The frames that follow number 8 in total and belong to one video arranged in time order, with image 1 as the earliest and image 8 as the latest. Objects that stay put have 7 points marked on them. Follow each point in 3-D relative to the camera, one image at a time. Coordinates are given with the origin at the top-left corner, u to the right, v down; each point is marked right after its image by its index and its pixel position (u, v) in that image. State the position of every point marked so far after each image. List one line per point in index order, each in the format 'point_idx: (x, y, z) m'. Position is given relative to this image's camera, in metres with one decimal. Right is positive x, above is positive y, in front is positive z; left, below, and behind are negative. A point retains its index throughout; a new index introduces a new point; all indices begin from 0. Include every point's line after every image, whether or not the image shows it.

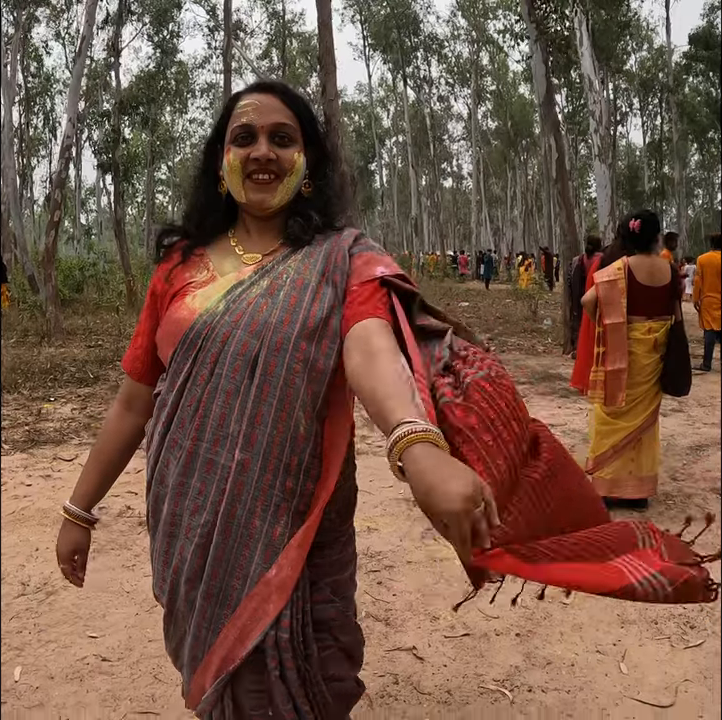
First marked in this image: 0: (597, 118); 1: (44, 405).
0: (+5.5, +5.6, +15.9) m
1: (-2.8, -0.4, +6.1) m
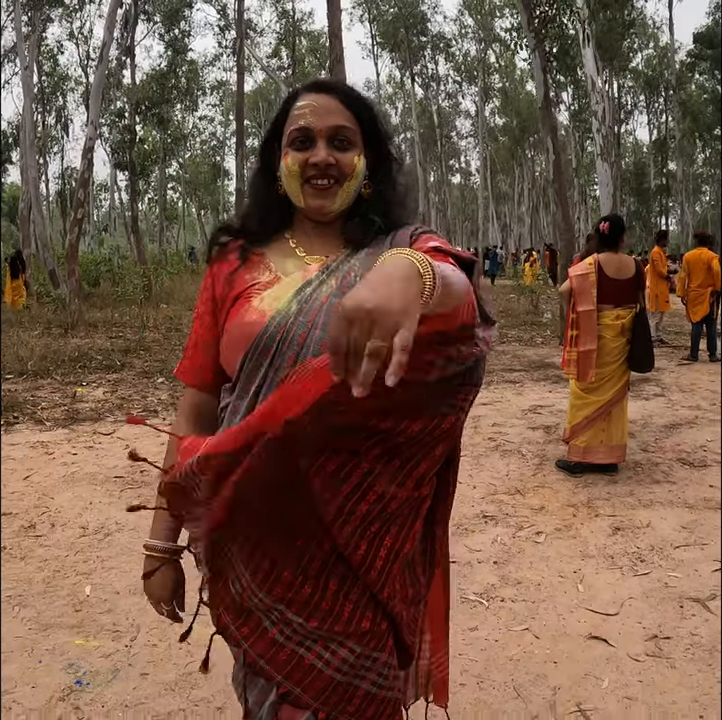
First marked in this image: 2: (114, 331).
0: (+5.7, +5.8, +16.3) m
1: (-2.7, -0.3, +6.6) m
2: (-3.8, +0.4, +10.7) m
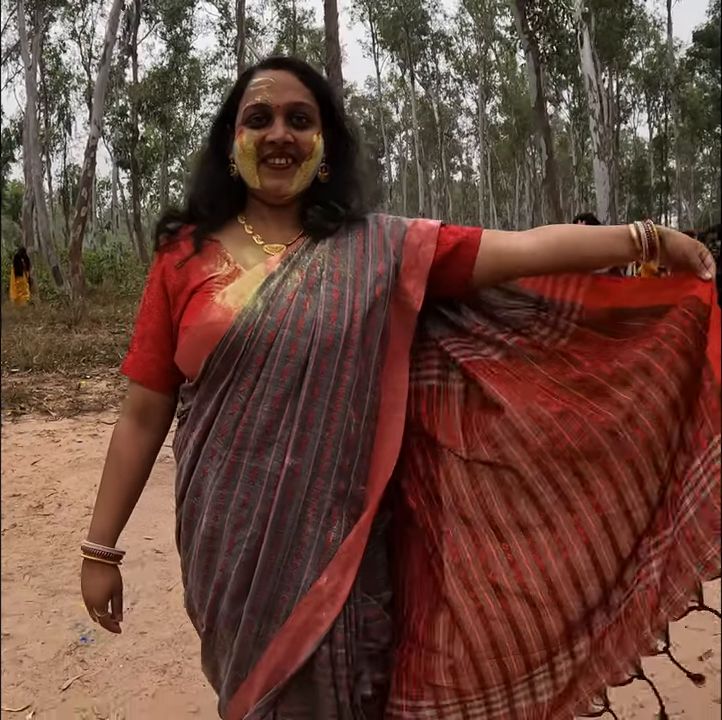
0: (+5.7, +5.9, +16.5) m
1: (-2.8, -0.2, +6.9) m
2: (-3.9, +0.5, +10.9) m
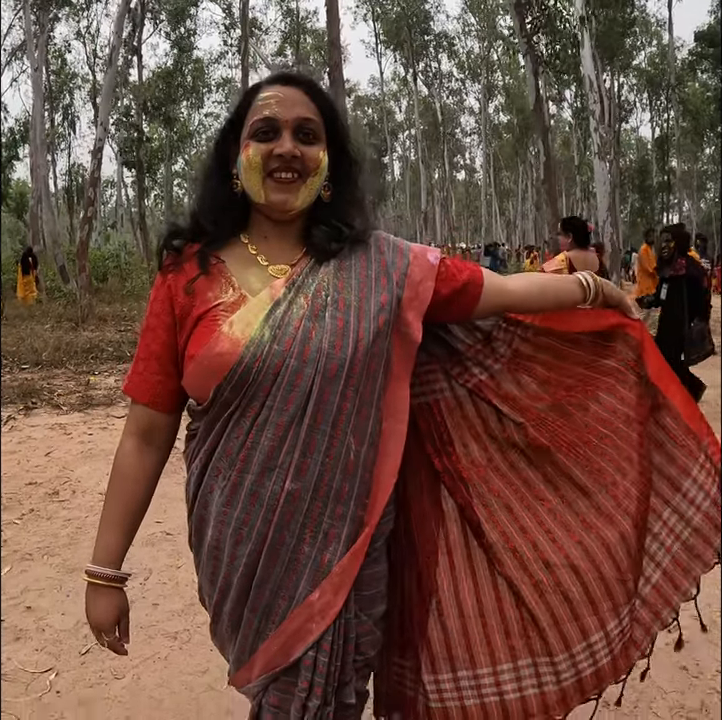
0: (+5.7, +5.9, +16.7) m
1: (-2.8, -0.2, +7.1) m
2: (-3.8, +0.6, +11.1) m
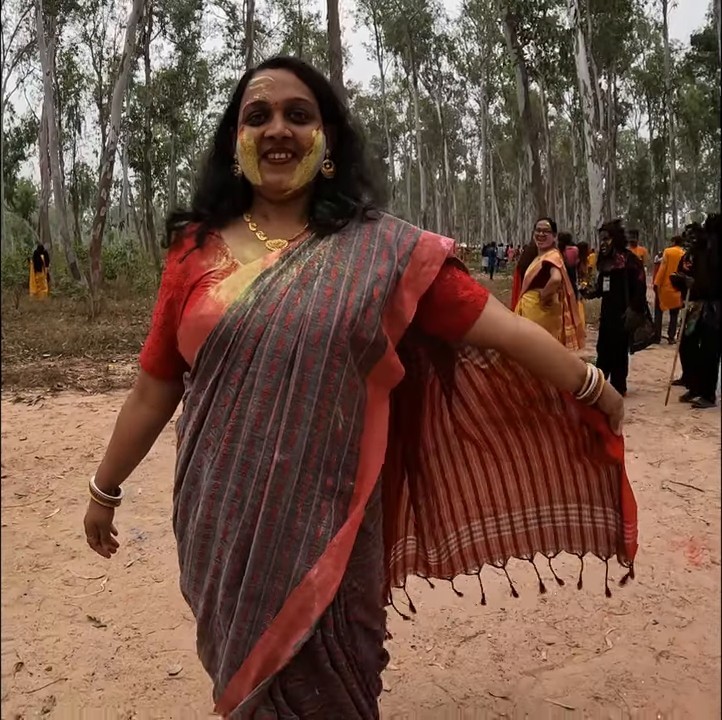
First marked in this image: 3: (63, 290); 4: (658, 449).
0: (+5.7, +6.0, +17.2) m
1: (-2.8, -0.1, +7.7) m
2: (-3.9, +0.7, +11.7) m
3: (-6.5, +1.6, +15.1) m
4: (+2.0, -0.6, +4.8) m
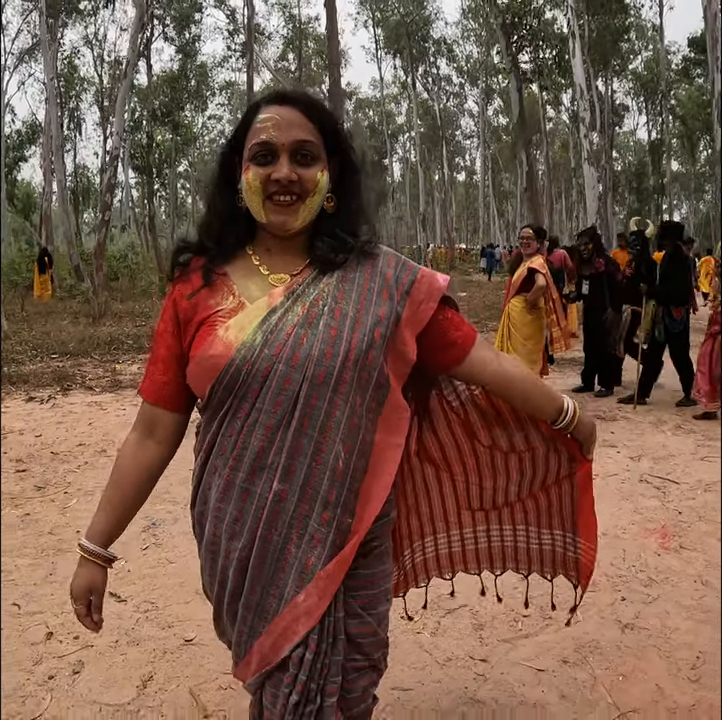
0: (+5.7, +6.0, +17.5) m
1: (-2.8, -0.1, +7.9) m
2: (-3.9, +0.7, +12.0) m
3: (-6.5, +1.5, +15.3) m
4: (+2.0, -0.6, +5.0) m
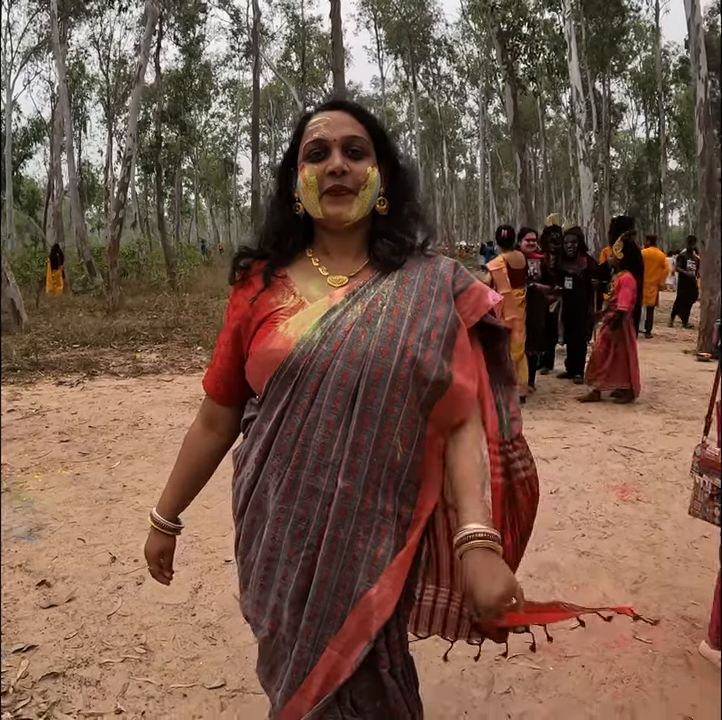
0: (+5.8, +6.1, +18.1) m
1: (-2.8, +0.1, +8.5) m
2: (-3.8, +0.8, +12.6) m
3: (-6.5, +1.7, +15.9) m
4: (+2.1, -0.5, +5.6) m
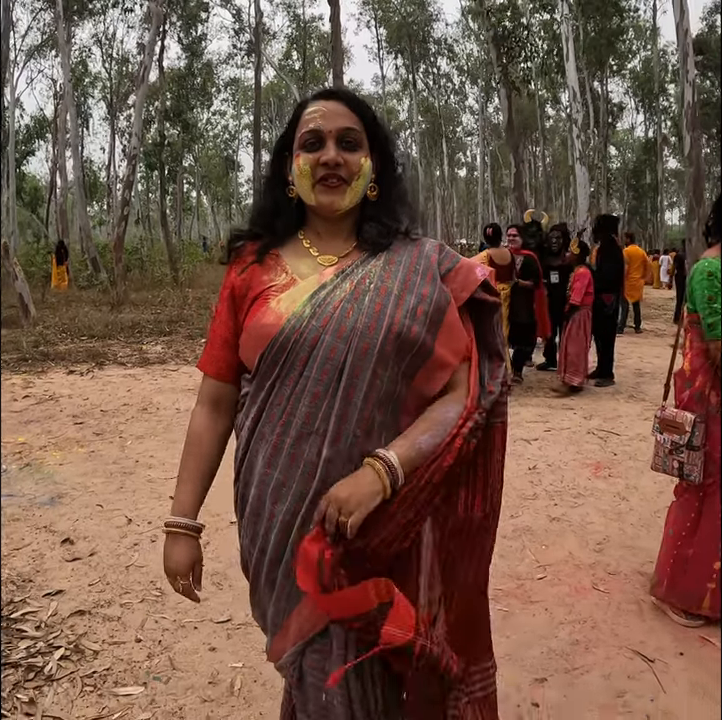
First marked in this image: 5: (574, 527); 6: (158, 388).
0: (+5.7, +6.3, +18.4) m
1: (-2.8, +0.2, +8.9) m
2: (-3.9, +1.0, +12.9) m
3: (-6.5, +1.9, +16.3) m
4: (+2.0, -0.4, +6.0) m
5: (+1.1, -0.9, +3.6) m
6: (-1.9, -0.3, +6.3) m
